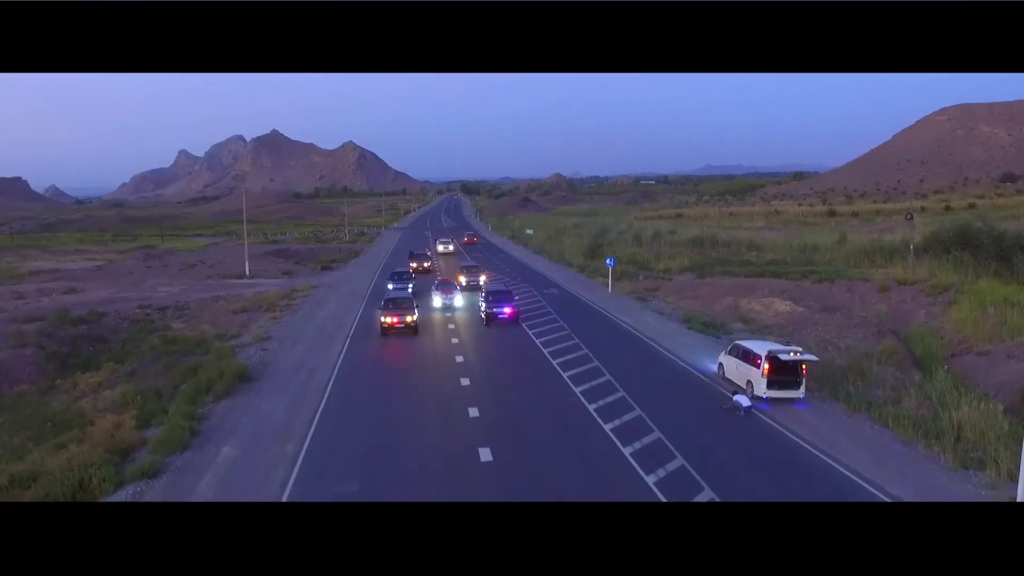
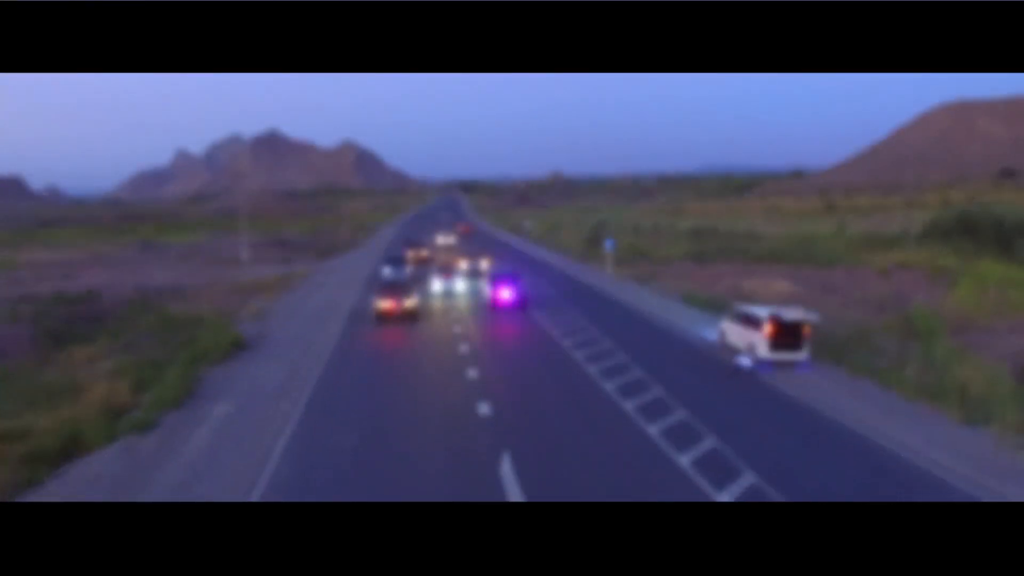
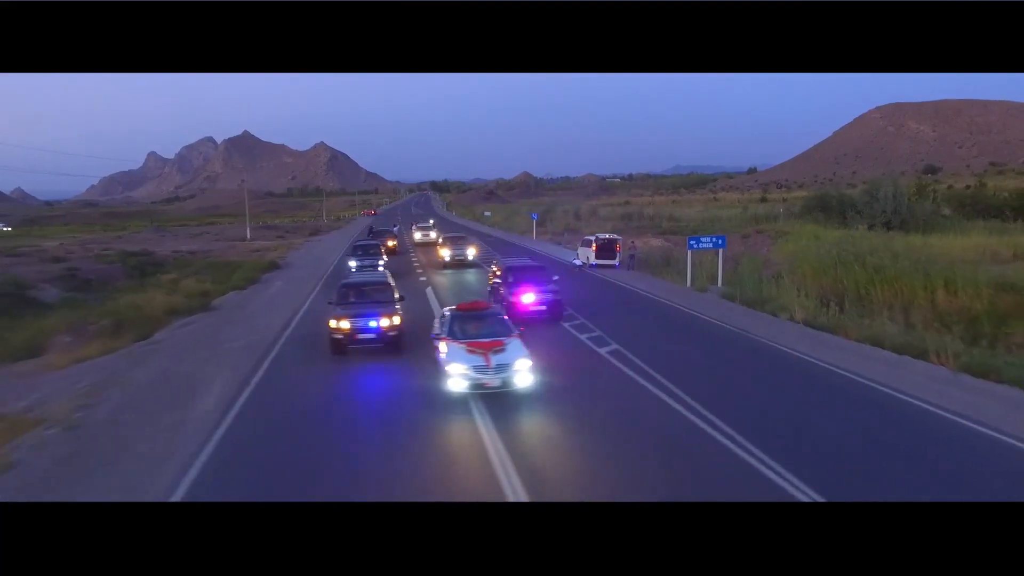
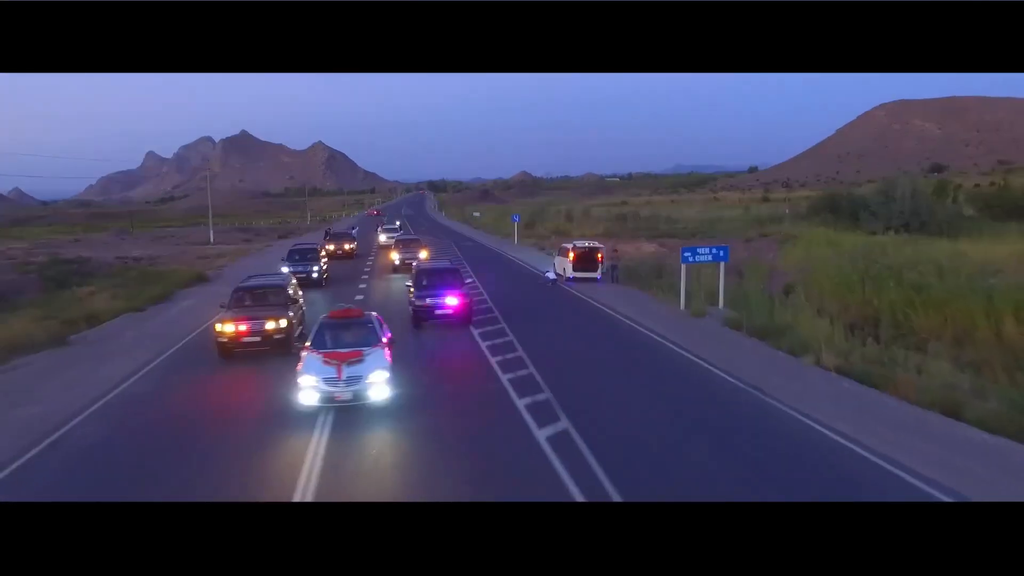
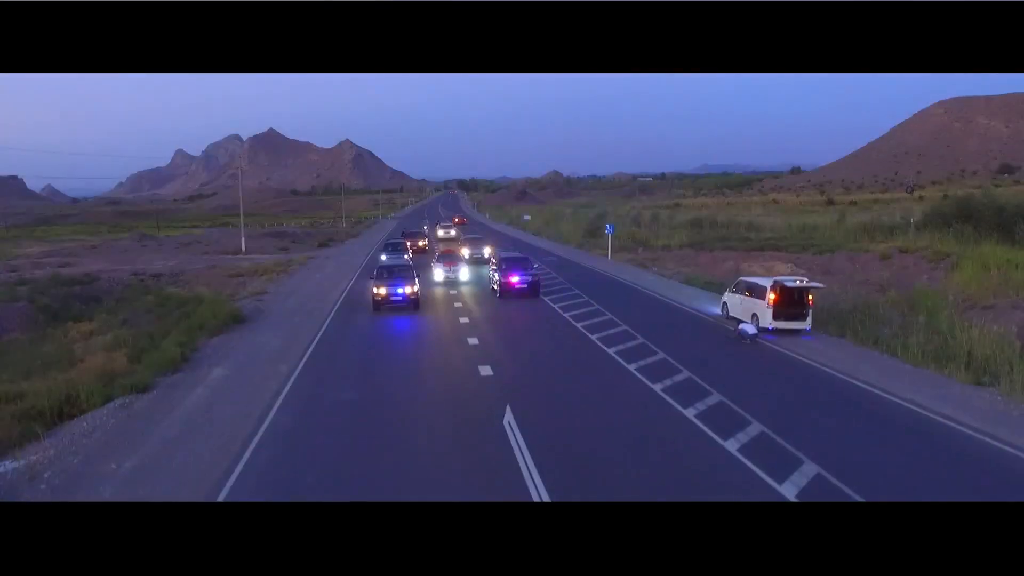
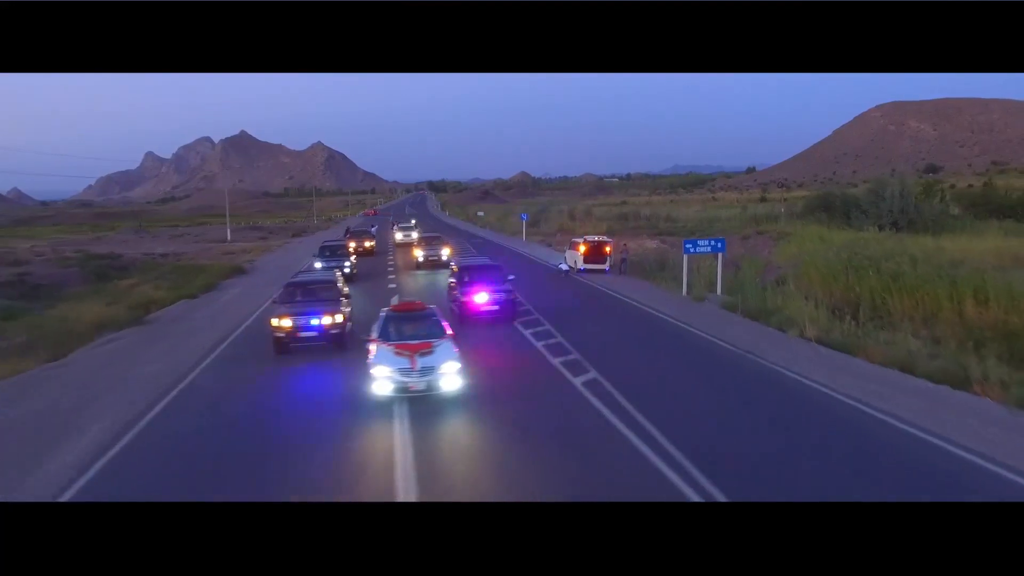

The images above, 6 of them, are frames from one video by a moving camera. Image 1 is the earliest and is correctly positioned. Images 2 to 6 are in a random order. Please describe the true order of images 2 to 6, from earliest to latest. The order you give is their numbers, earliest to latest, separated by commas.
2, 5, 4, 6, 3
